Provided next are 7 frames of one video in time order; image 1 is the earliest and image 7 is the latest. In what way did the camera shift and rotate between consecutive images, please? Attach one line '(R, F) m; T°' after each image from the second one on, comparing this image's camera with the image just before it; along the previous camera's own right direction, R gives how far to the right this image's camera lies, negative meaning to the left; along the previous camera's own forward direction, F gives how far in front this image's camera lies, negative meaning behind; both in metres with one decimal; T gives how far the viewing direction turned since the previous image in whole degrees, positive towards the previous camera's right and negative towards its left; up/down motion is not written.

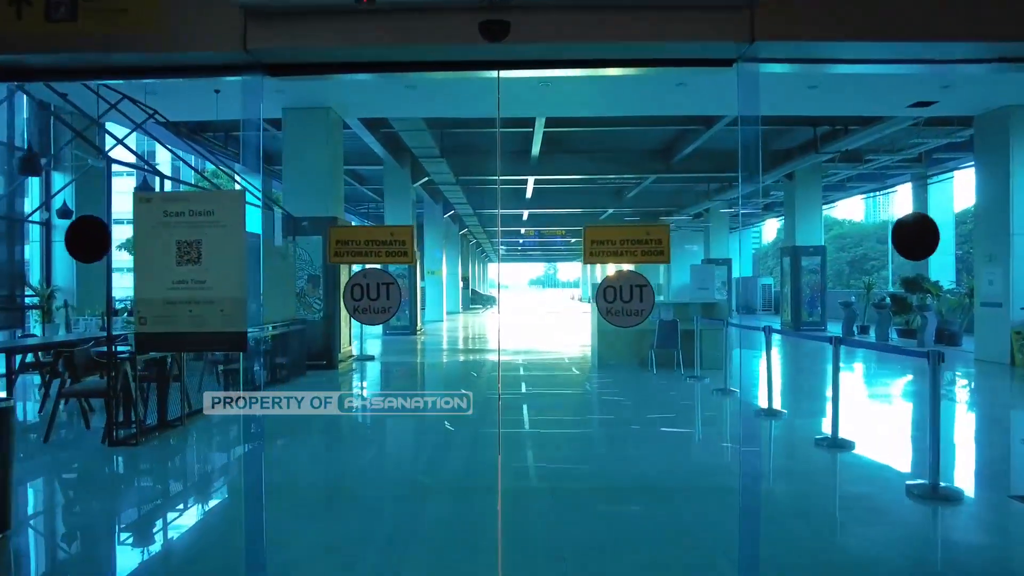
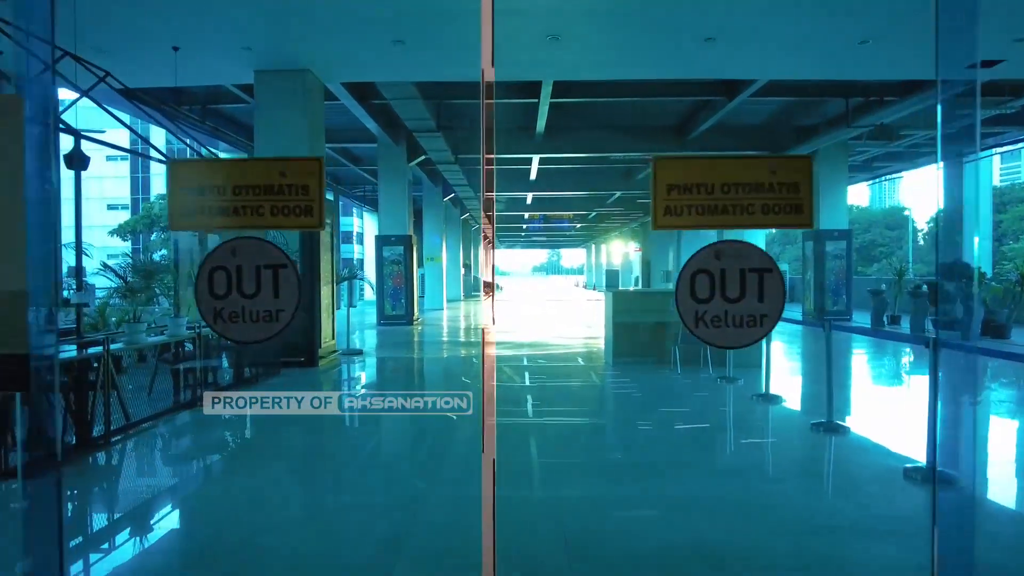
(0.0, +1.0) m; 0°
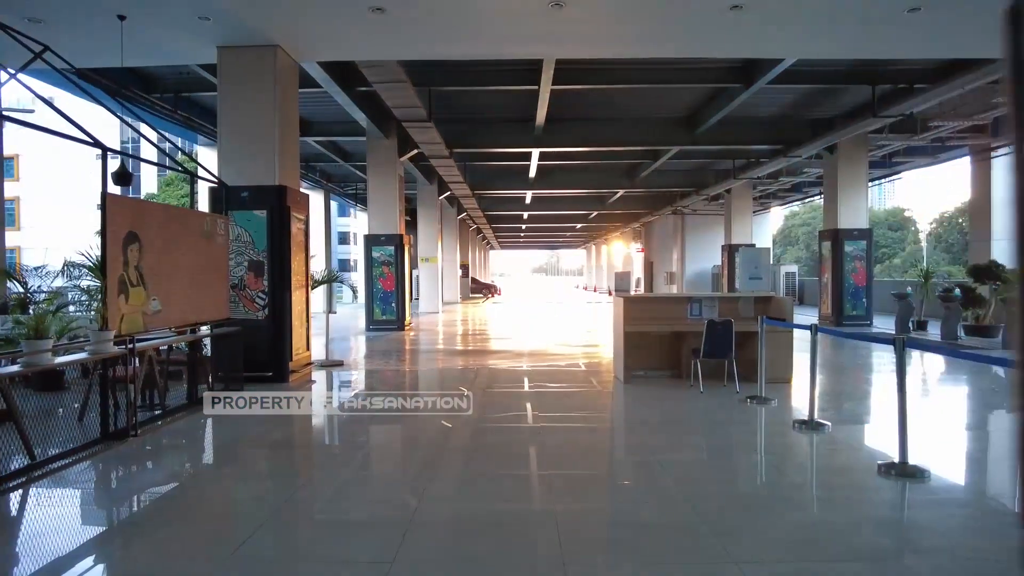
(0.0, +0.9) m; 0°
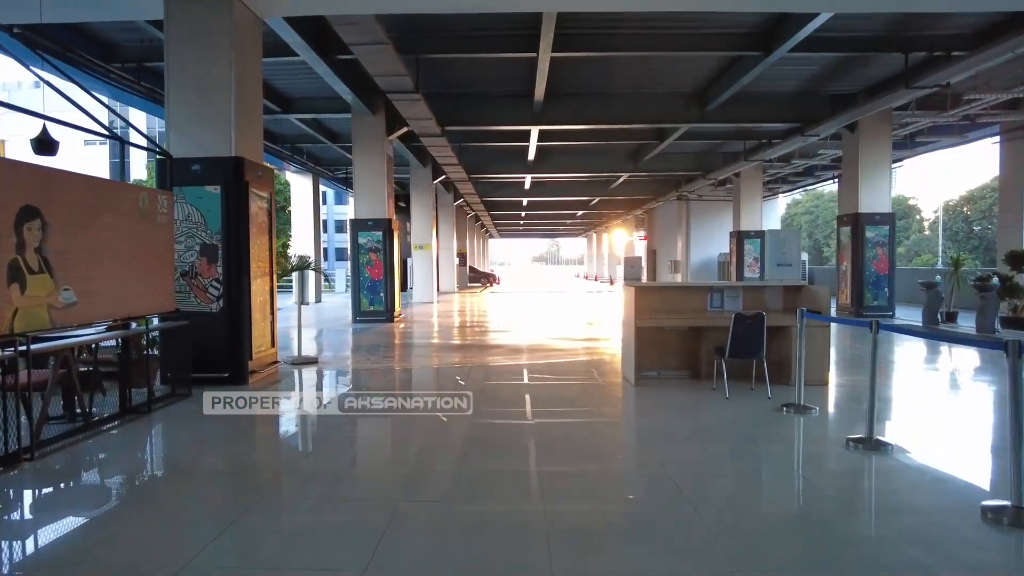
(+0.1, +0.9) m; 0°
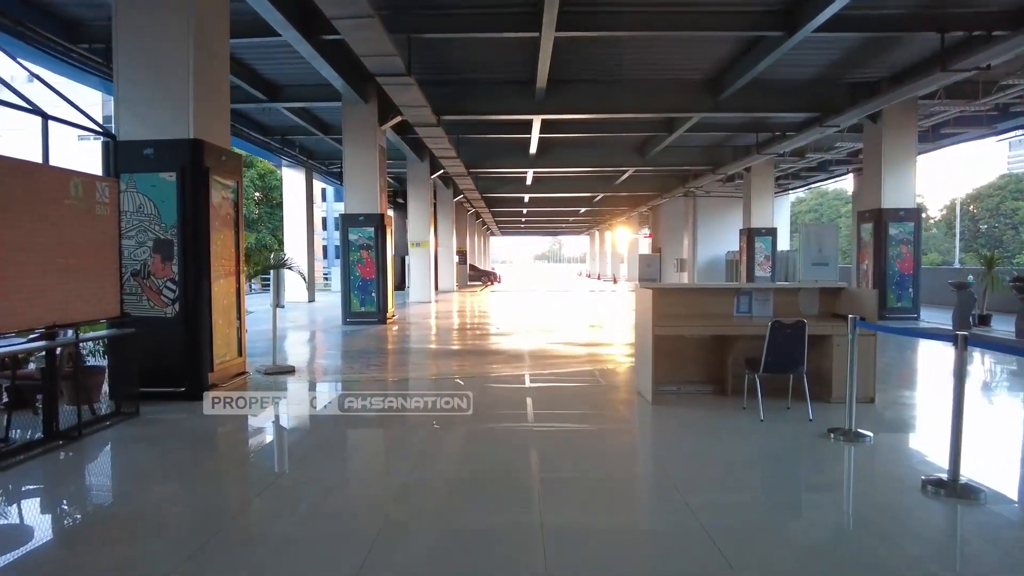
(0.0, +0.8) m; 0°
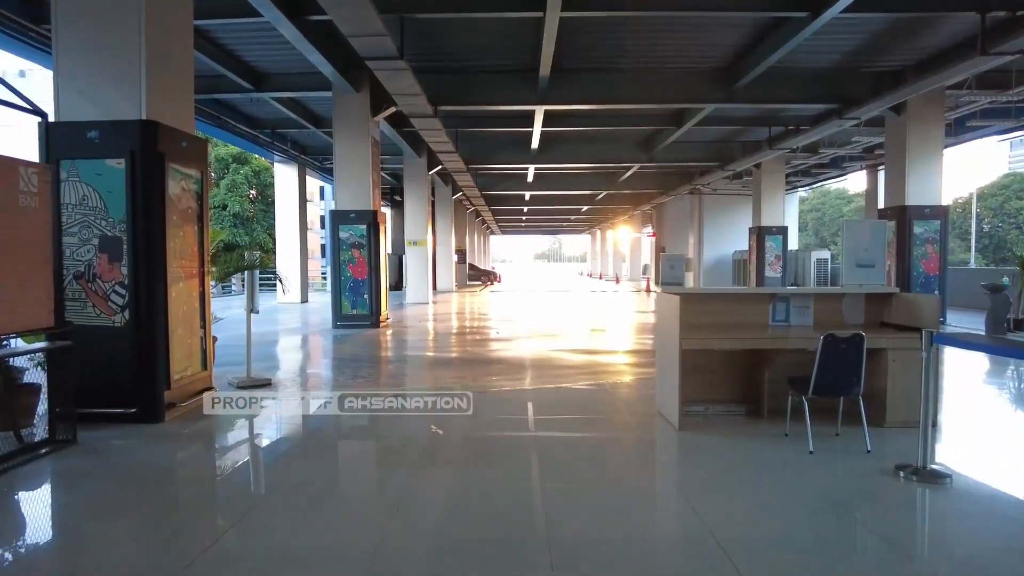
(0.0, +0.7) m; 0°
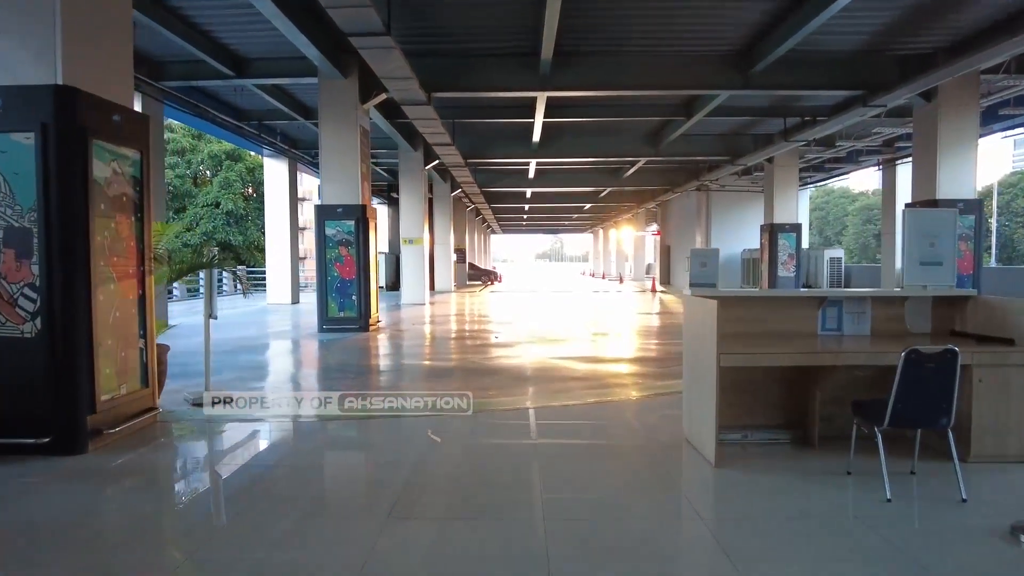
(0.0, +0.8) m; 0°
